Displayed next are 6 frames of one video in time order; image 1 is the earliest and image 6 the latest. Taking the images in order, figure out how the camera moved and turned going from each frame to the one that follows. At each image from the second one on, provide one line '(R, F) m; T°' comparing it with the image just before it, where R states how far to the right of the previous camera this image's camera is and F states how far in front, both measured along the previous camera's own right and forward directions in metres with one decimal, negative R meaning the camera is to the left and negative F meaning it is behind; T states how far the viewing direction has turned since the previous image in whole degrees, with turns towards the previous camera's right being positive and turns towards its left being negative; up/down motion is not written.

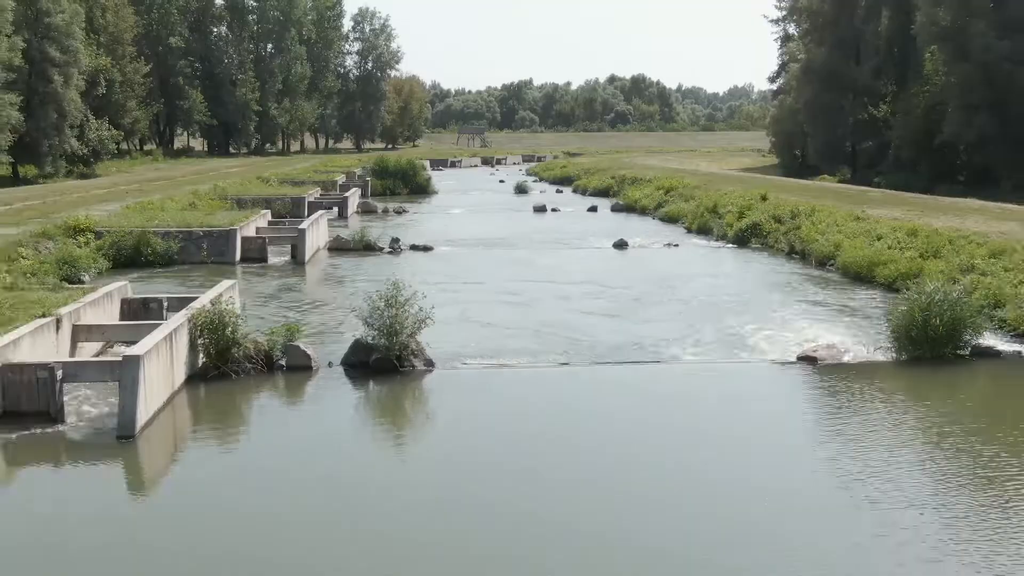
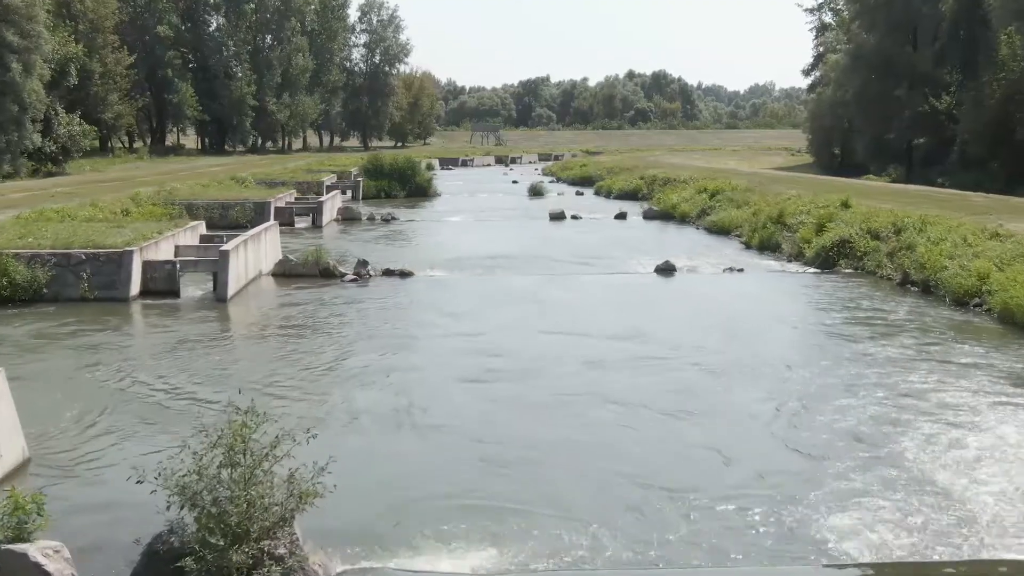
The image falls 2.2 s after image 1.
(+0.2, +8.8) m; -1°
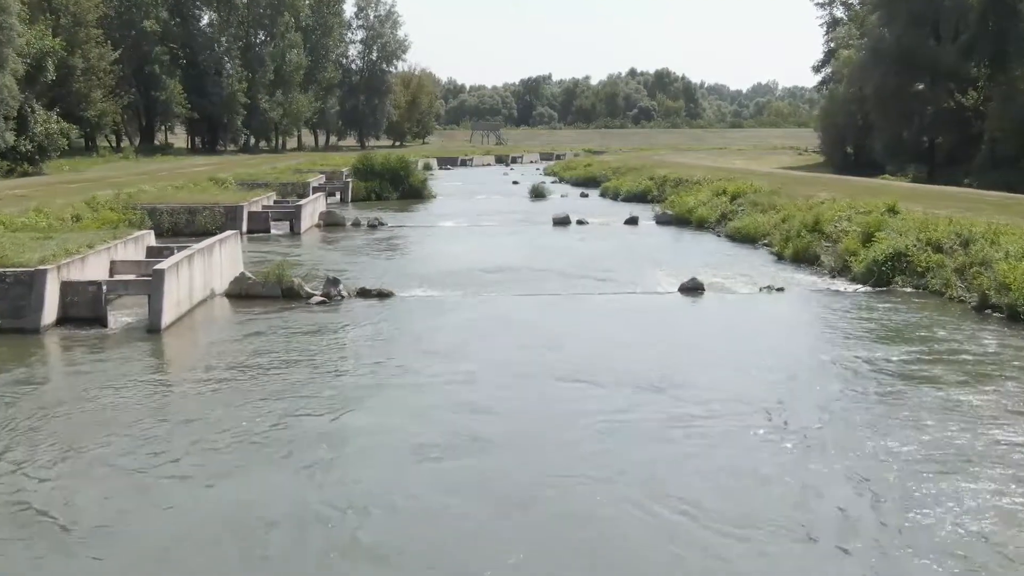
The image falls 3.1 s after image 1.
(0.0, +3.9) m; 0°
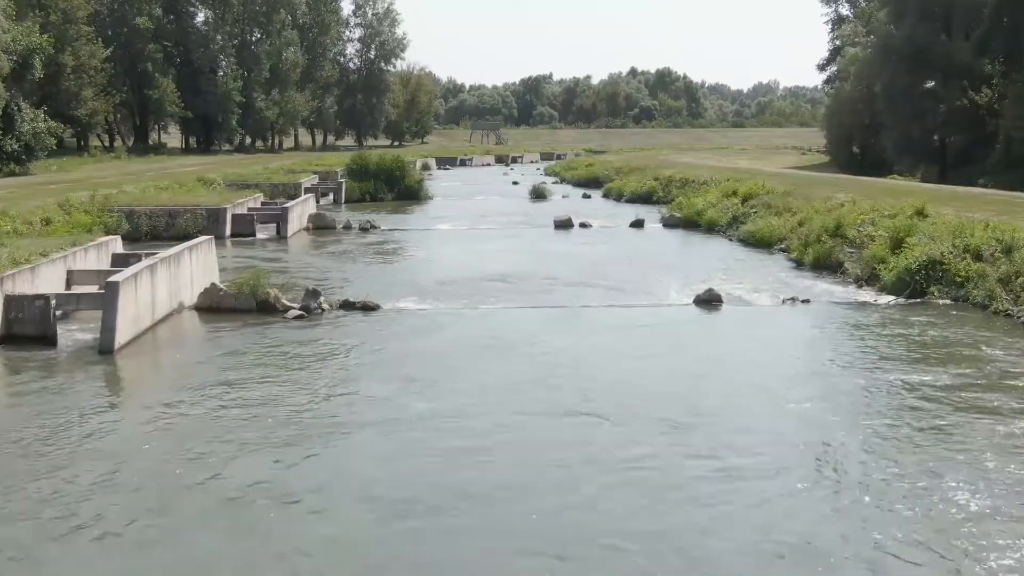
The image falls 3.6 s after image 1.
(0.0, +2.0) m; 0°
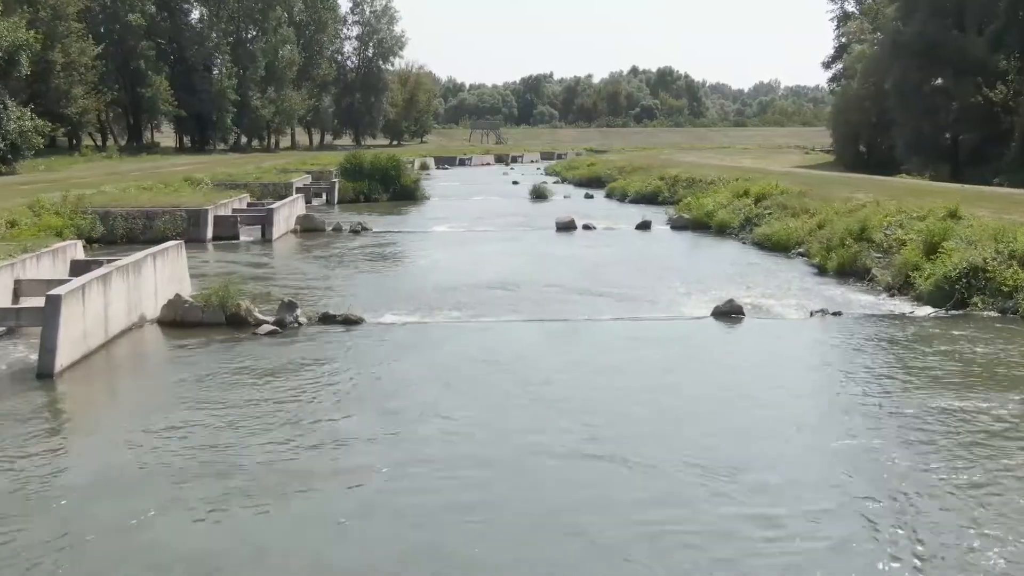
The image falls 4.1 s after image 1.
(0.0, +2.0) m; 0°
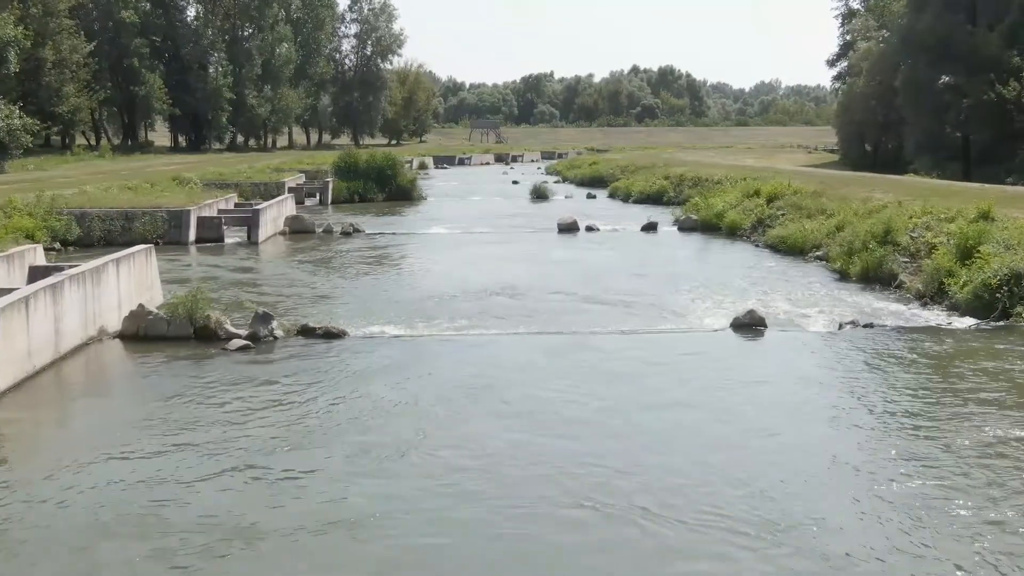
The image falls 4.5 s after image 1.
(0.0, +1.6) m; 0°
